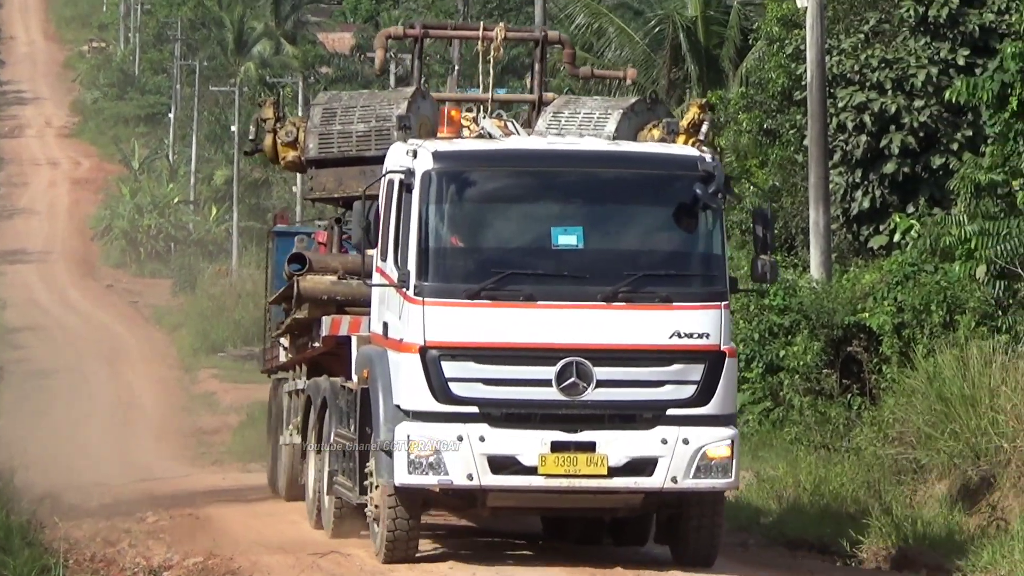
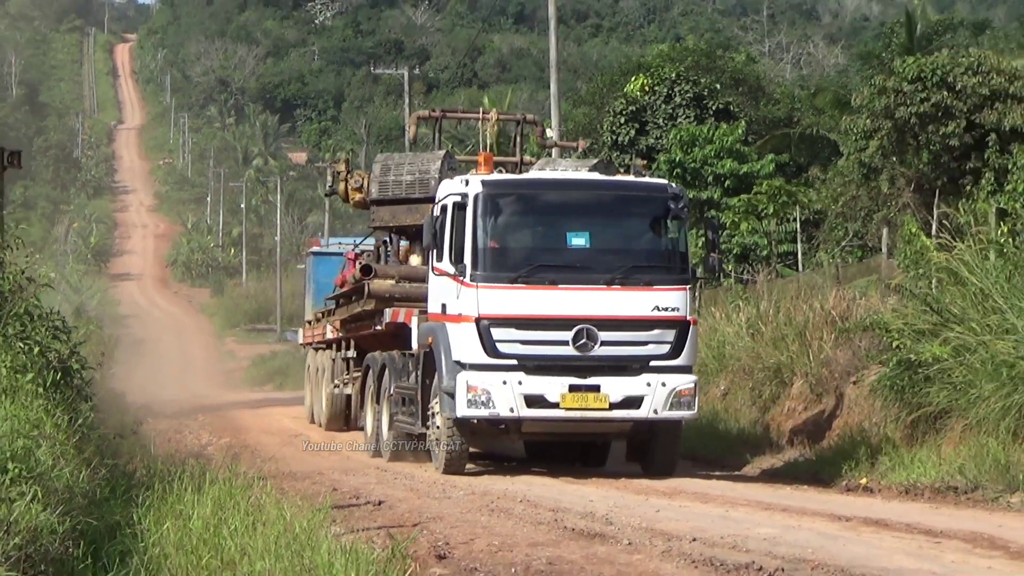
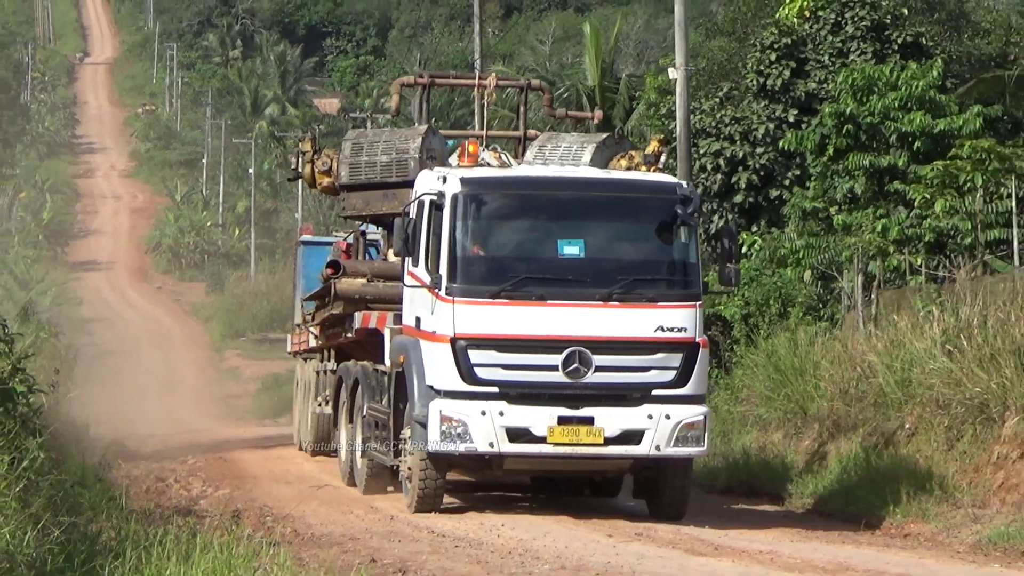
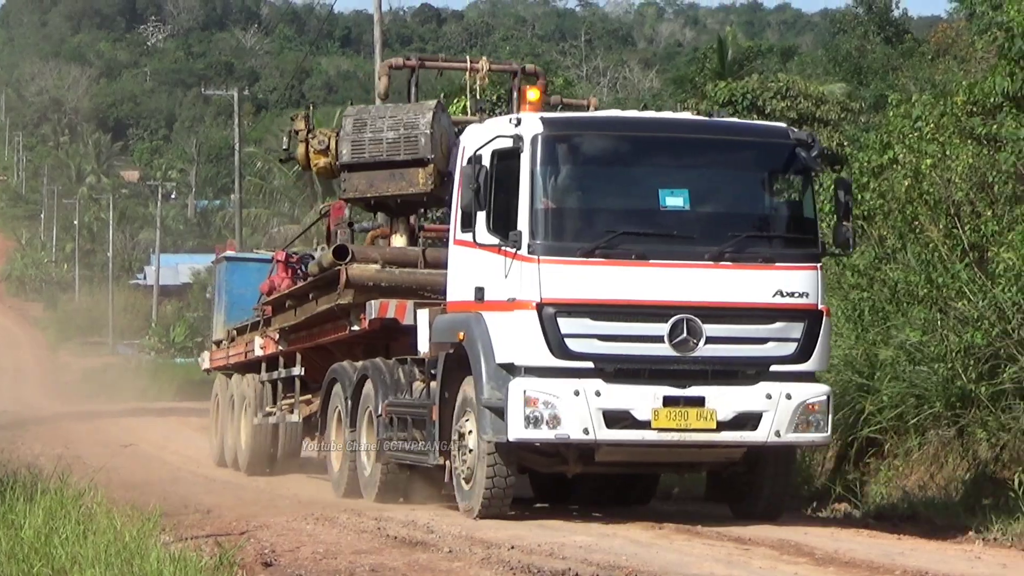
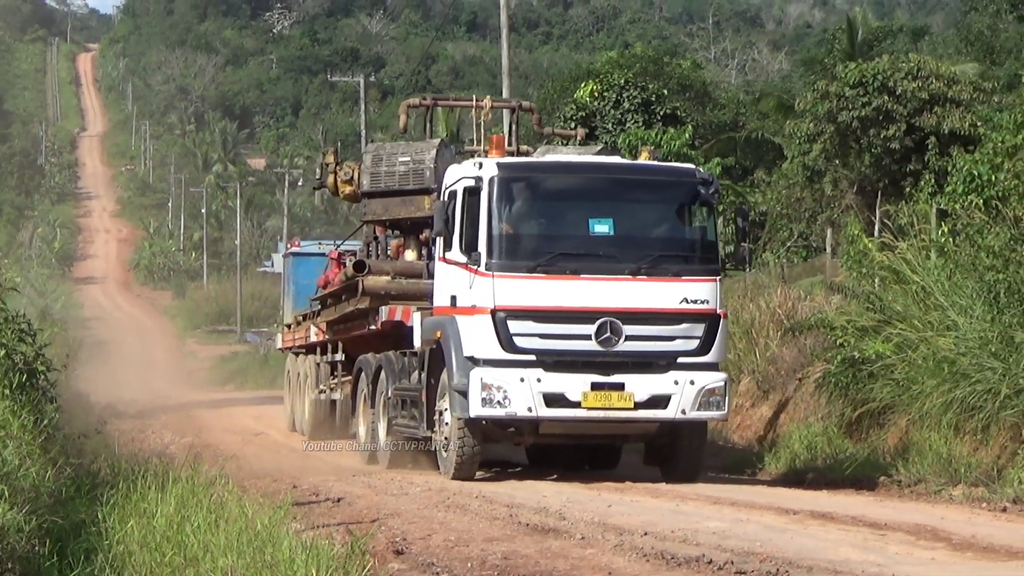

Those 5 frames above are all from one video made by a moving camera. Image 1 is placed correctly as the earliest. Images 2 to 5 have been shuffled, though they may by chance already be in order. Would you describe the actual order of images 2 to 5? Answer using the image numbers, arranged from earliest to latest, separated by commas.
3, 2, 5, 4
